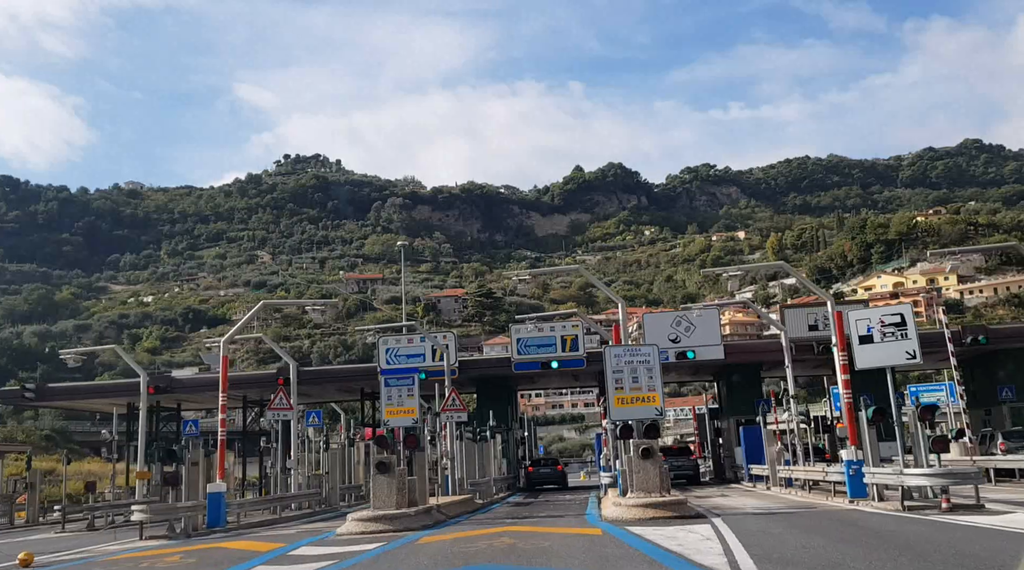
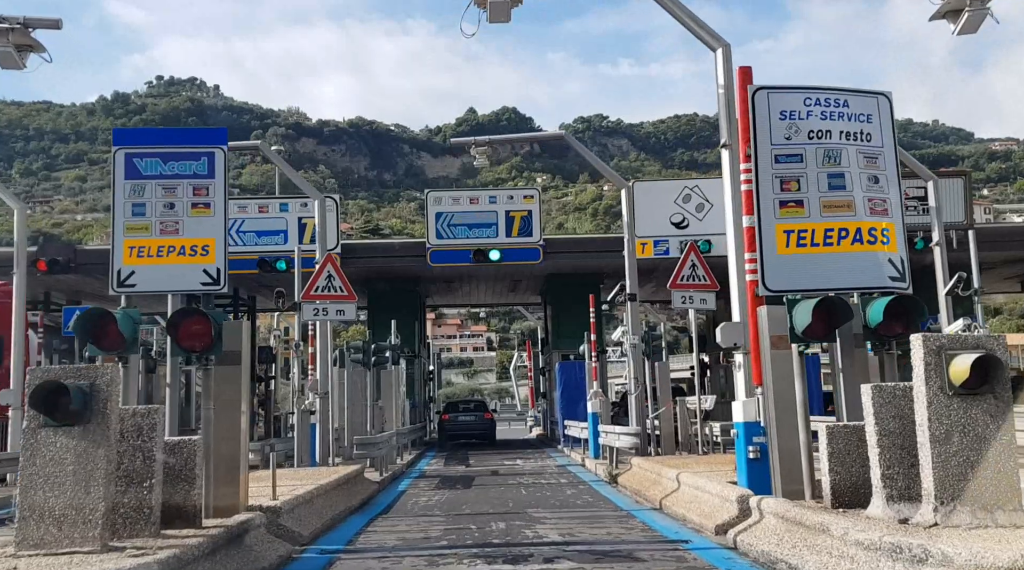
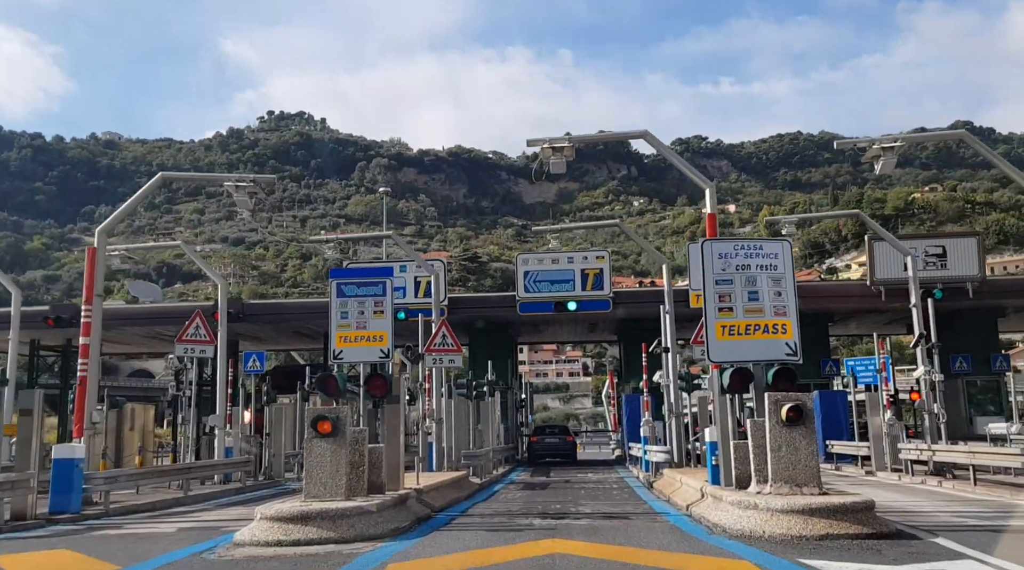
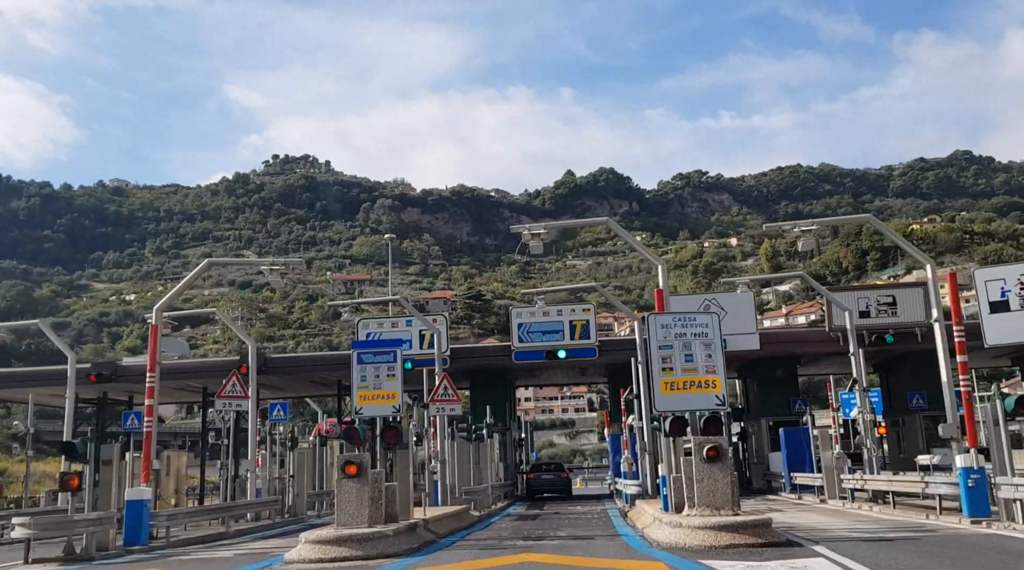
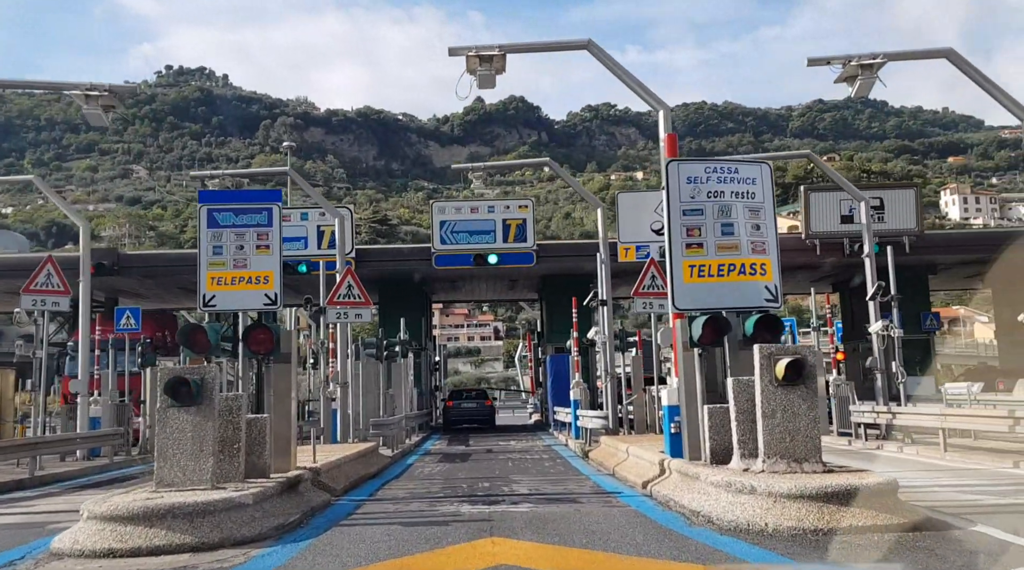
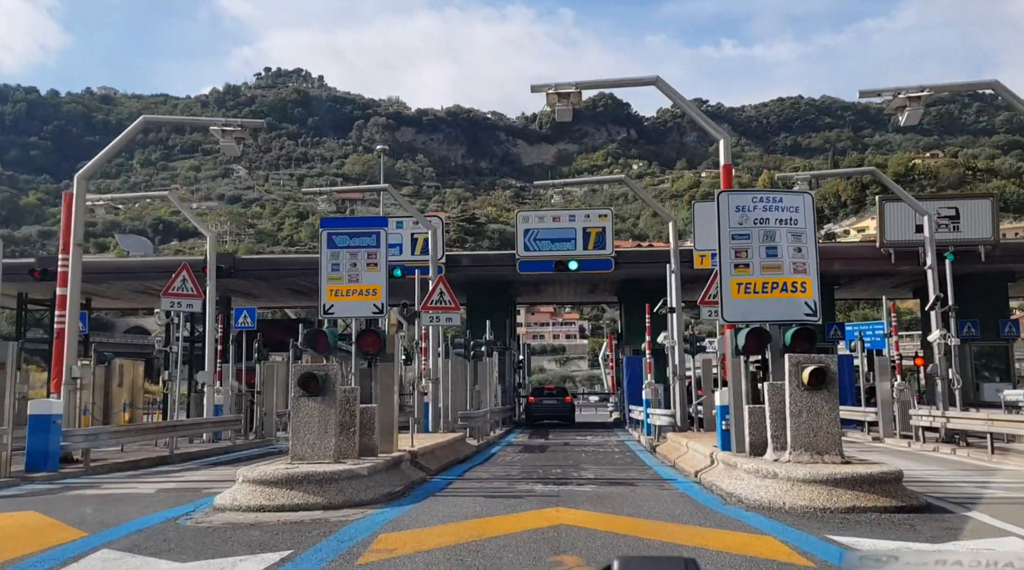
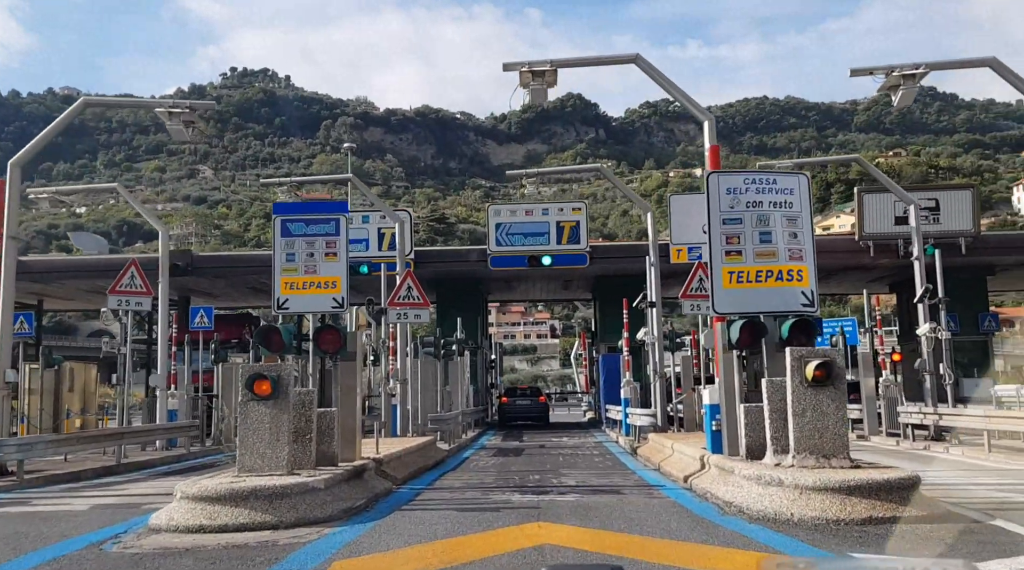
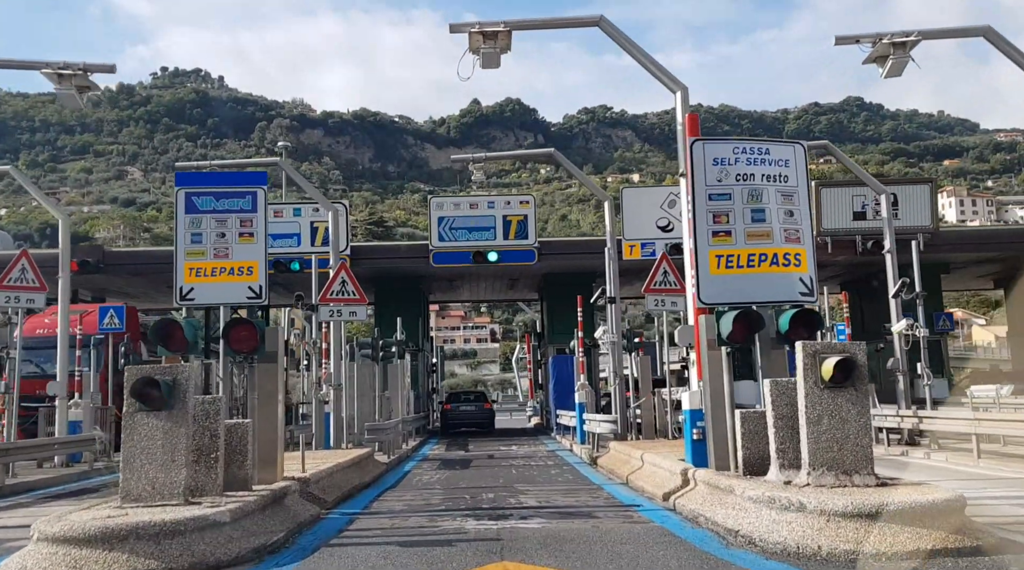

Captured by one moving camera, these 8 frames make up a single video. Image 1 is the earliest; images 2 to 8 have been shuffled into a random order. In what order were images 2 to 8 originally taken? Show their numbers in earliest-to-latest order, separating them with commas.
4, 3, 6, 7, 5, 8, 2
